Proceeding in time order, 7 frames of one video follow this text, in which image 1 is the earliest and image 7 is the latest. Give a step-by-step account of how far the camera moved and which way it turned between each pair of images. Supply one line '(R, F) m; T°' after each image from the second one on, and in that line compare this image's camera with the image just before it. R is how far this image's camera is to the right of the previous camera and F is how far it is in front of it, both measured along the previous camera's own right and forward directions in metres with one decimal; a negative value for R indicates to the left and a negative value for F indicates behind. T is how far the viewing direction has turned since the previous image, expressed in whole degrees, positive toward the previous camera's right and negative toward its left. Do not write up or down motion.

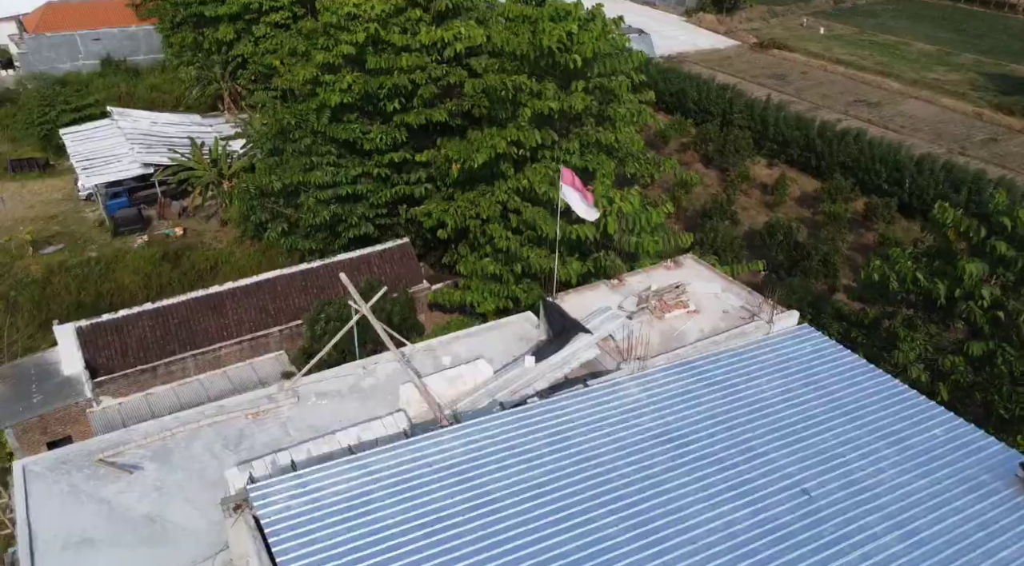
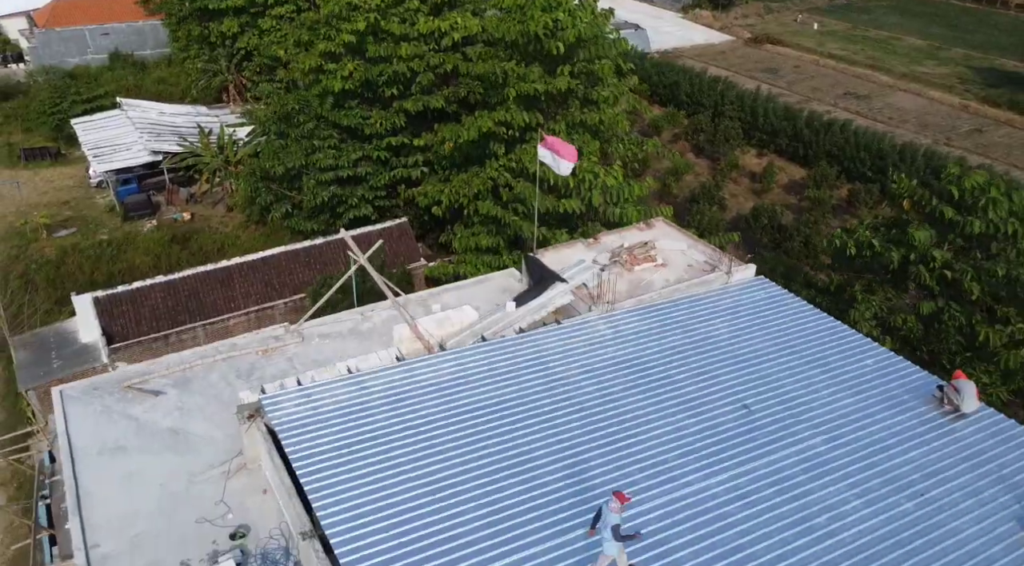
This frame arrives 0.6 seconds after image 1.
(+0.3, -1.4) m; 0°
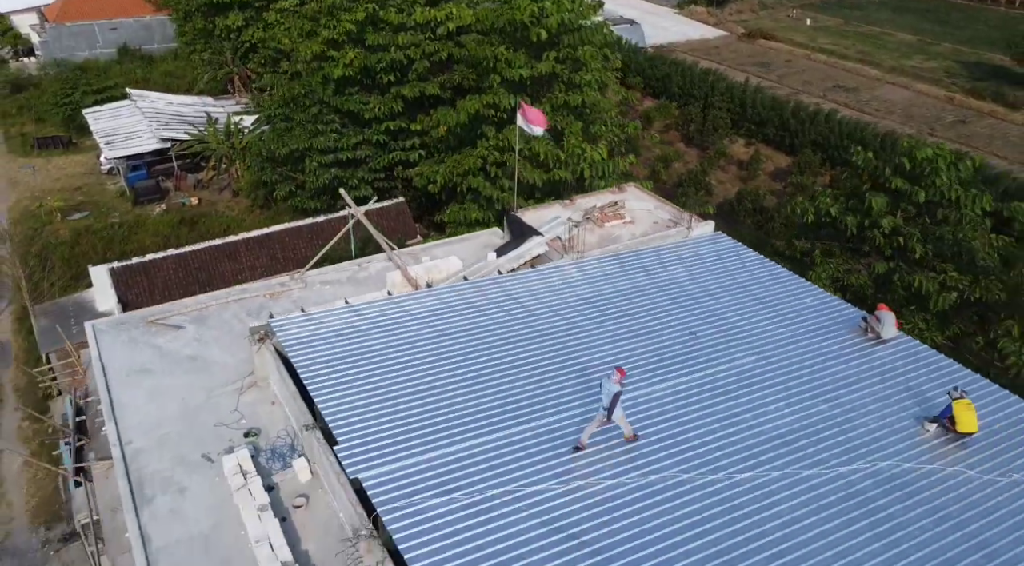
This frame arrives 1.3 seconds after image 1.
(+0.4, -1.6) m; 0°
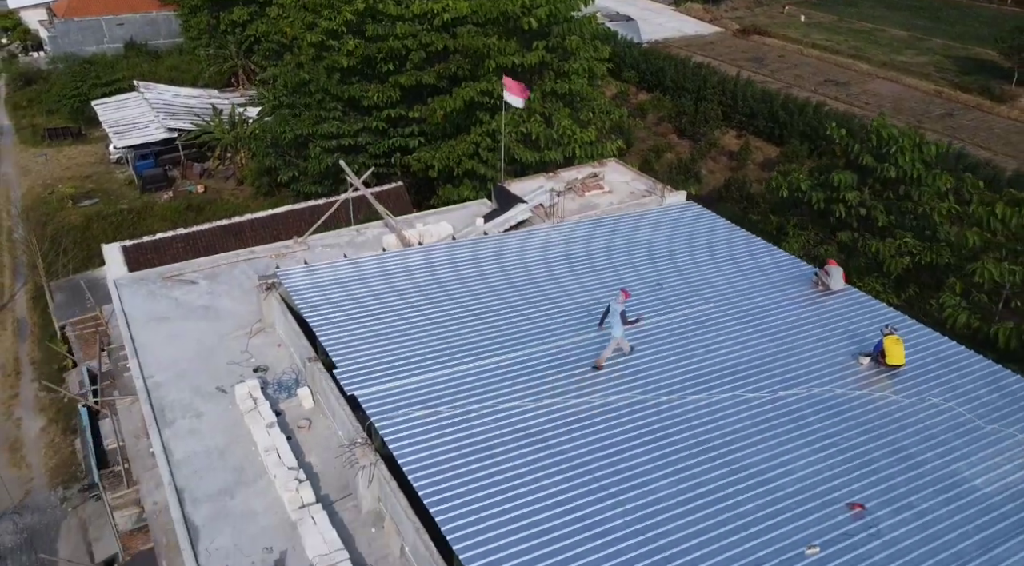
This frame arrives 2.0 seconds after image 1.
(+0.3, -1.3) m; 0°
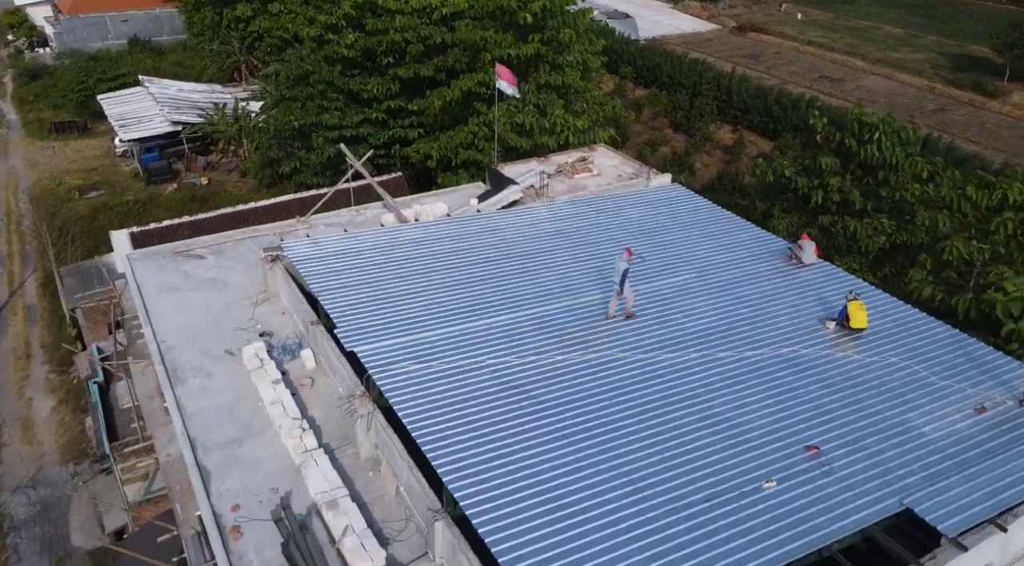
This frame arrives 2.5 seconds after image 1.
(+0.2, -0.8) m; 0°
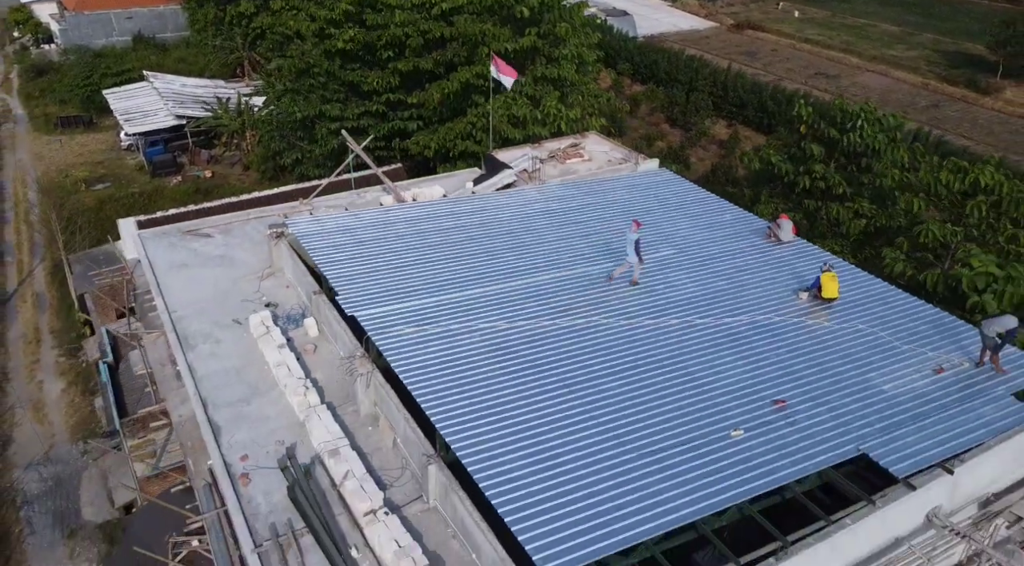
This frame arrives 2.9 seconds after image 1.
(+0.1, -0.8) m; 0°
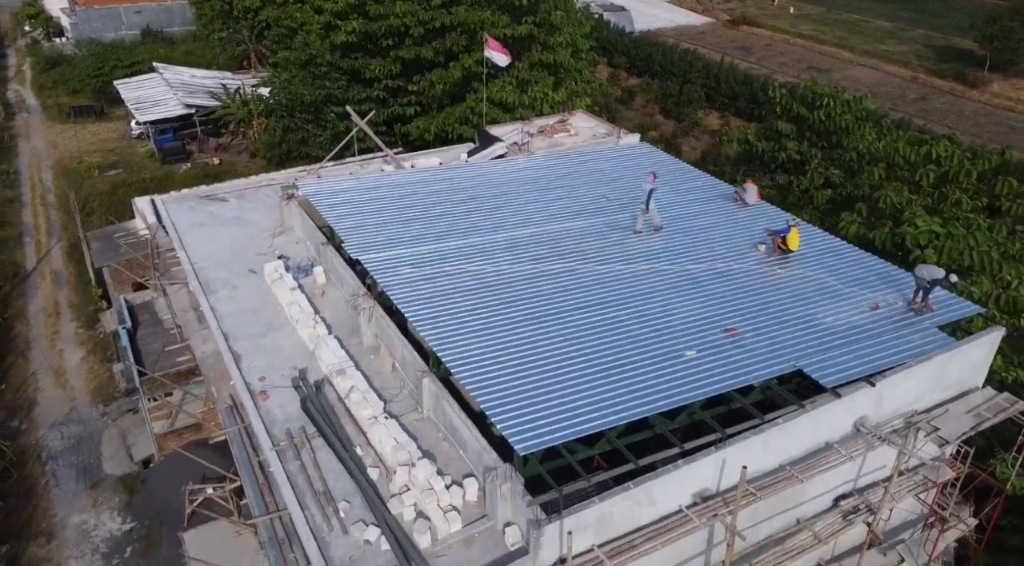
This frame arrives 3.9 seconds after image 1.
(+0.2, -1.5) m; 0°
